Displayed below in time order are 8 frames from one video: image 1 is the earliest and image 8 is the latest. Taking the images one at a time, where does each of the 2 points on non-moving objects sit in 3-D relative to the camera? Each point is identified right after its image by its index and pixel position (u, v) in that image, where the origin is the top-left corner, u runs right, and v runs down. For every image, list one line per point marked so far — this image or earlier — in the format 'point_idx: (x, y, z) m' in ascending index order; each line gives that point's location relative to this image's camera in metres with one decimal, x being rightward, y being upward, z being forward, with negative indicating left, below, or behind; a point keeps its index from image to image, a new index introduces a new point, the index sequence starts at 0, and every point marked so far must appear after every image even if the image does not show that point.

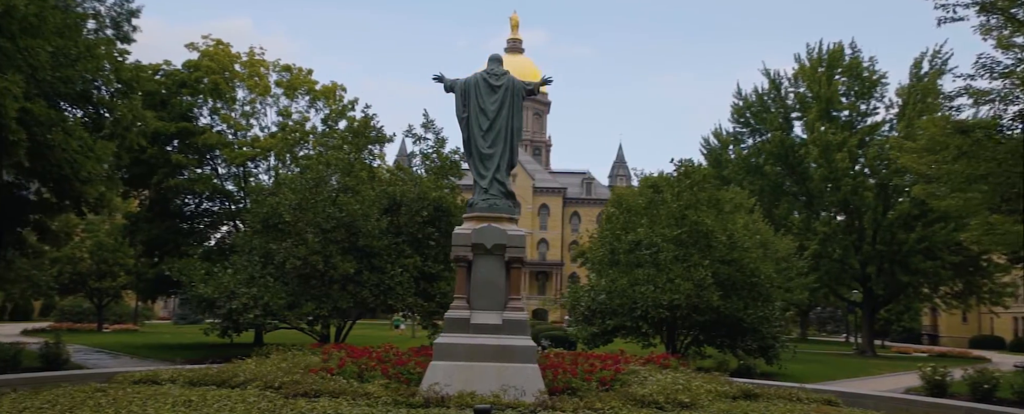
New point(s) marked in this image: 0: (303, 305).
0: (-5.0, -2.3, +17.6) m
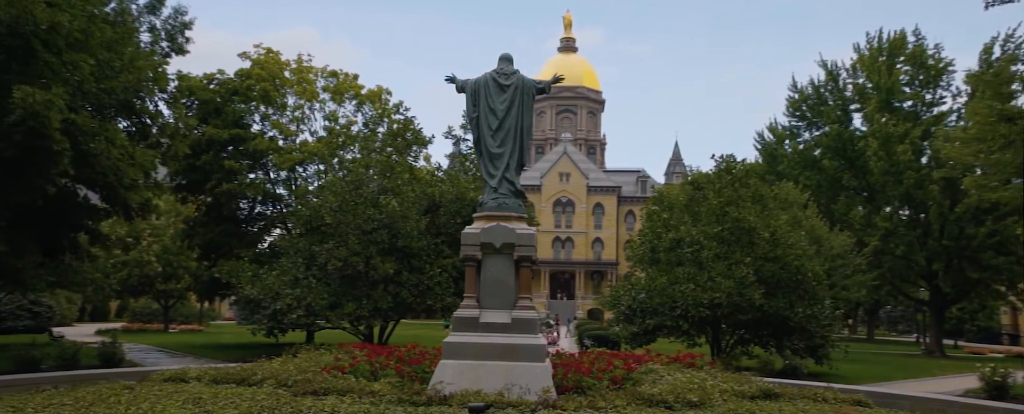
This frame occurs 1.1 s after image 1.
0: (-4.1, -2.4, +17.9) m
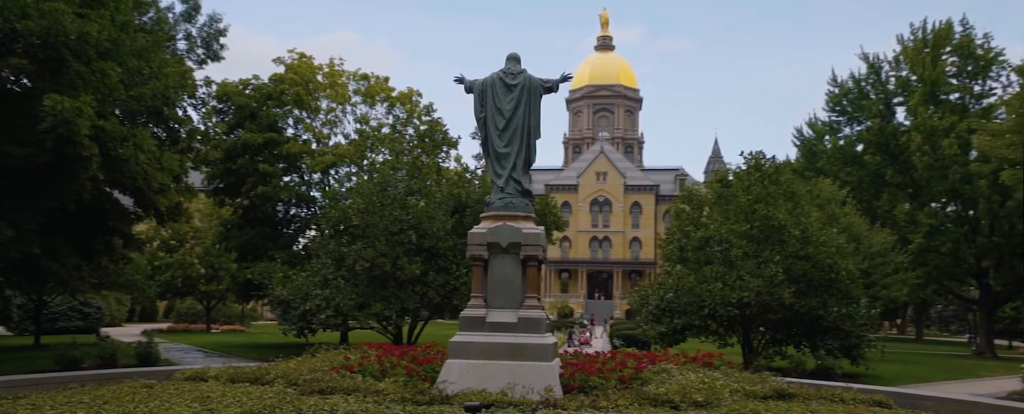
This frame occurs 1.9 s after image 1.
0: (-3.4, -2.4, +18.2) m
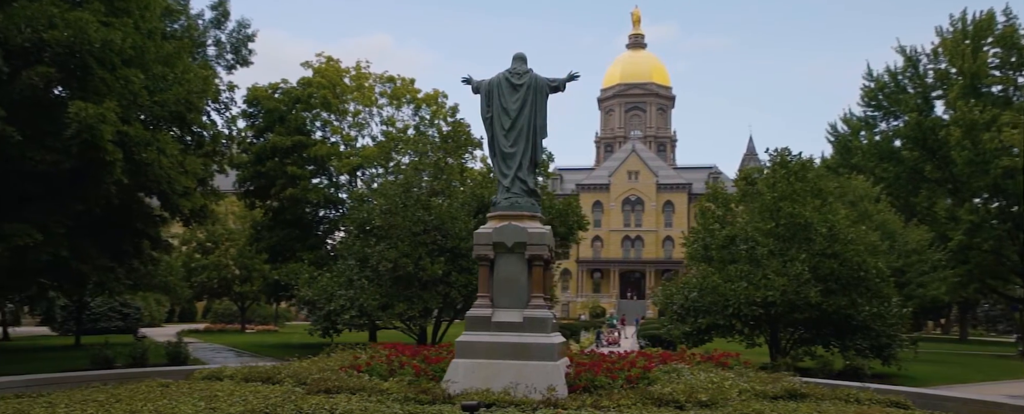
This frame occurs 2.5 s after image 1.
0: (-2.9, -2.5, +18.3) m
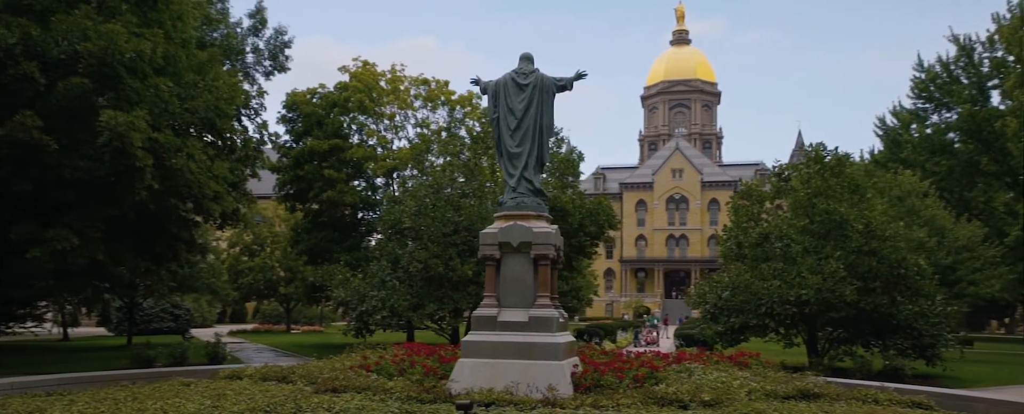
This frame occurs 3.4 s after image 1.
0: (-2.2, -2.5, +18.5) m
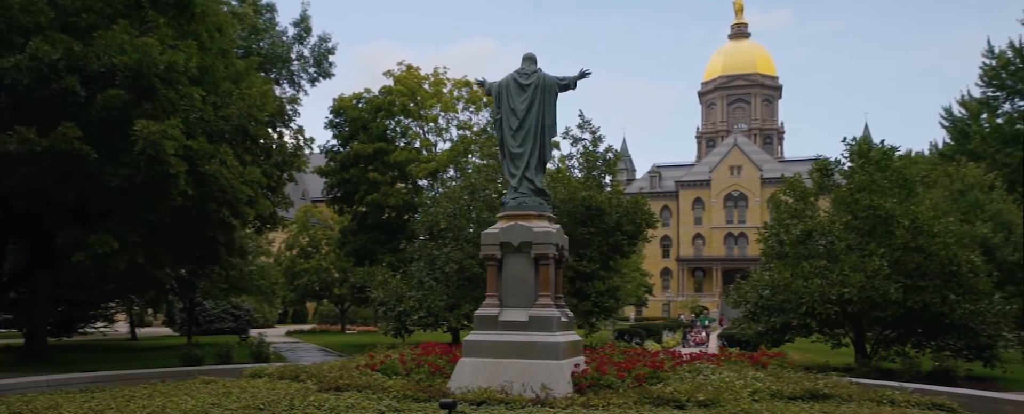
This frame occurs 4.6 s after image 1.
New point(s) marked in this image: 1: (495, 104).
0: (-1.3, -2.5, +18.7) m
1: (-0.2, +1.3, +9.0) m
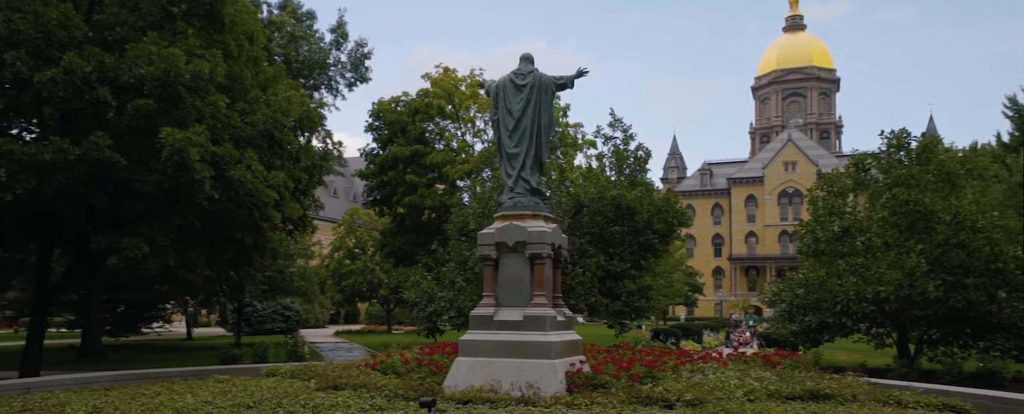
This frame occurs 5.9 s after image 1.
0: (-0.5, -2.5, +18.7) m
1: (-0.2, +1.3, +9.1) m
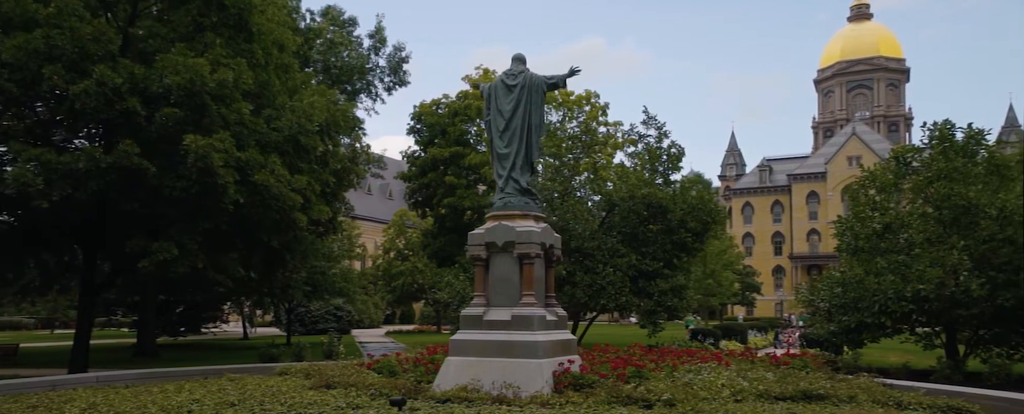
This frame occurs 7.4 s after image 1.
0: (+0.2, -2.5, +18.8) m
1: (-0.3, +1.3, +9.1) m
